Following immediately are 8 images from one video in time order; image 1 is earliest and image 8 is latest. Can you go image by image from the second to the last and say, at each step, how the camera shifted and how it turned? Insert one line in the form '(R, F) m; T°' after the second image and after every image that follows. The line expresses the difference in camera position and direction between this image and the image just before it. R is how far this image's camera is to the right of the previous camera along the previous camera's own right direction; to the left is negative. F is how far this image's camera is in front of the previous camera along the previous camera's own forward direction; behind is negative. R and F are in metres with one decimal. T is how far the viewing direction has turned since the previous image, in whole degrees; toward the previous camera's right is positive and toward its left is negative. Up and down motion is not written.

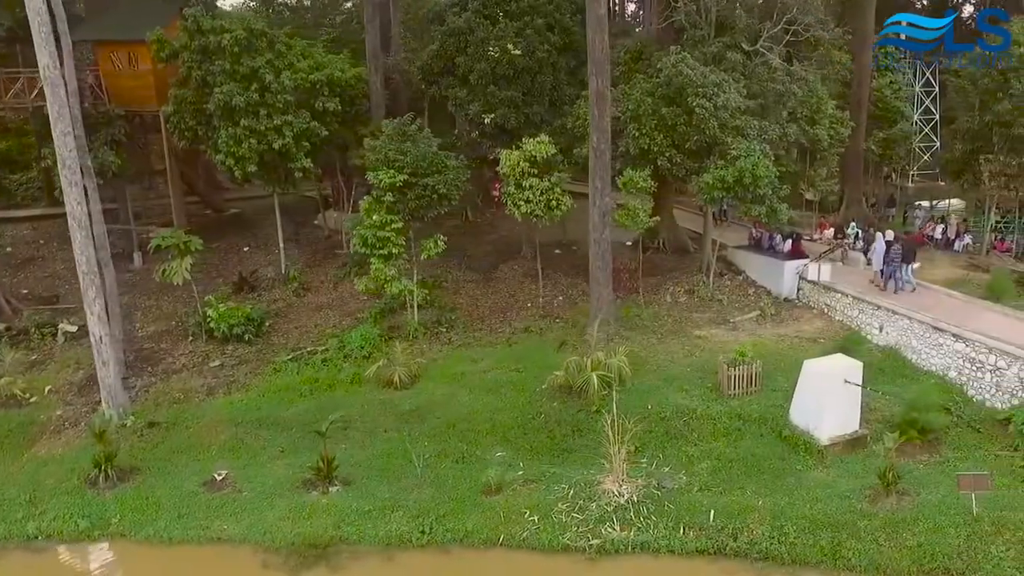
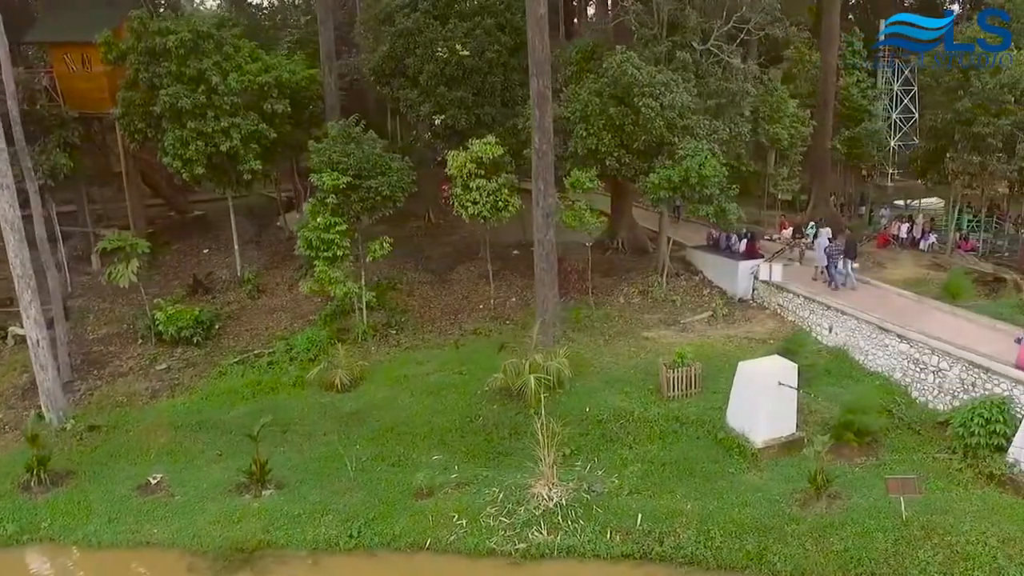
(+1.9, +0.1) m; 0°
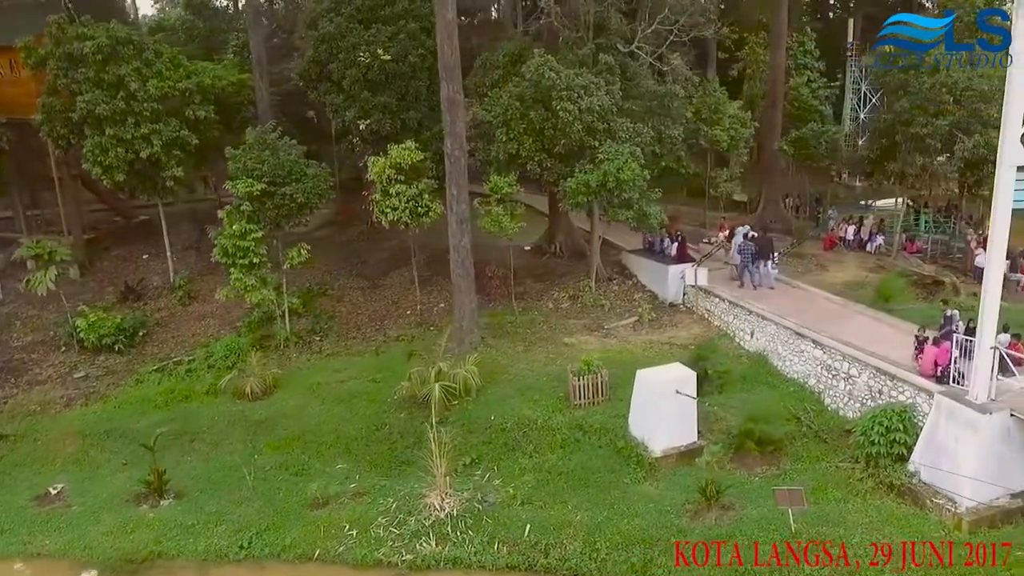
(+2.9, +0.1) m; 0°
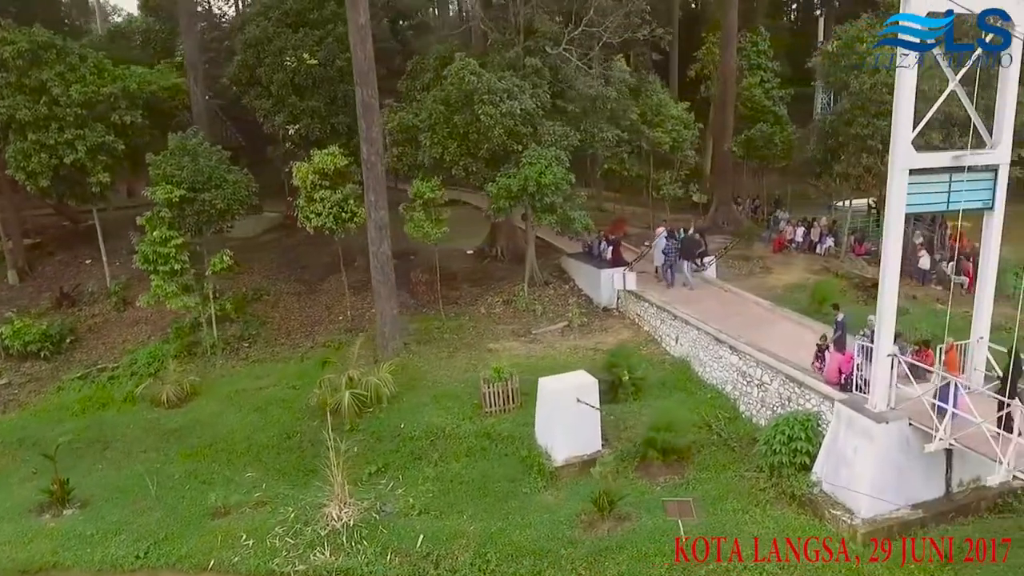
(+2.7, +0.1) m; 0°
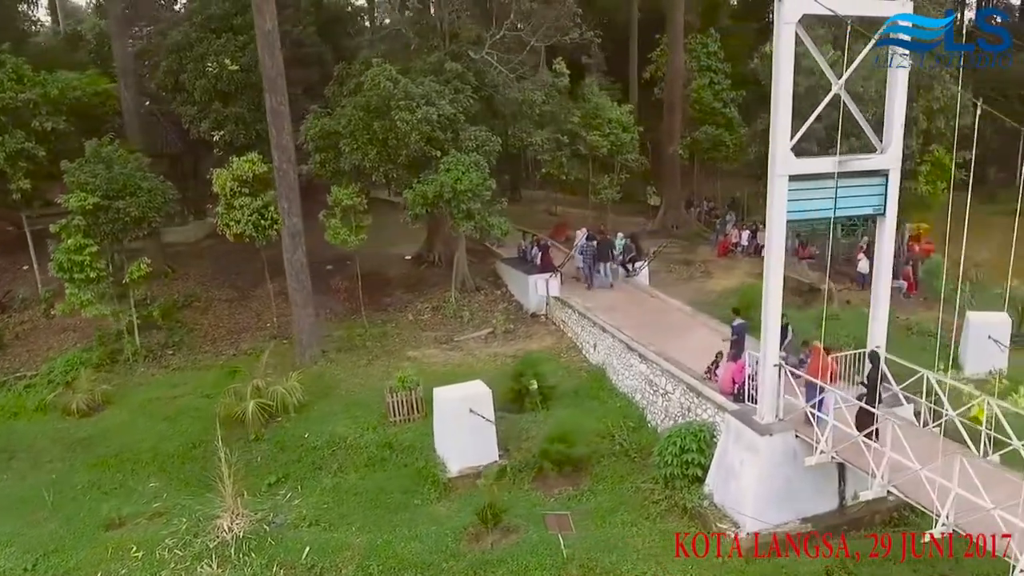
(+2.8, +0.1) m; 0°
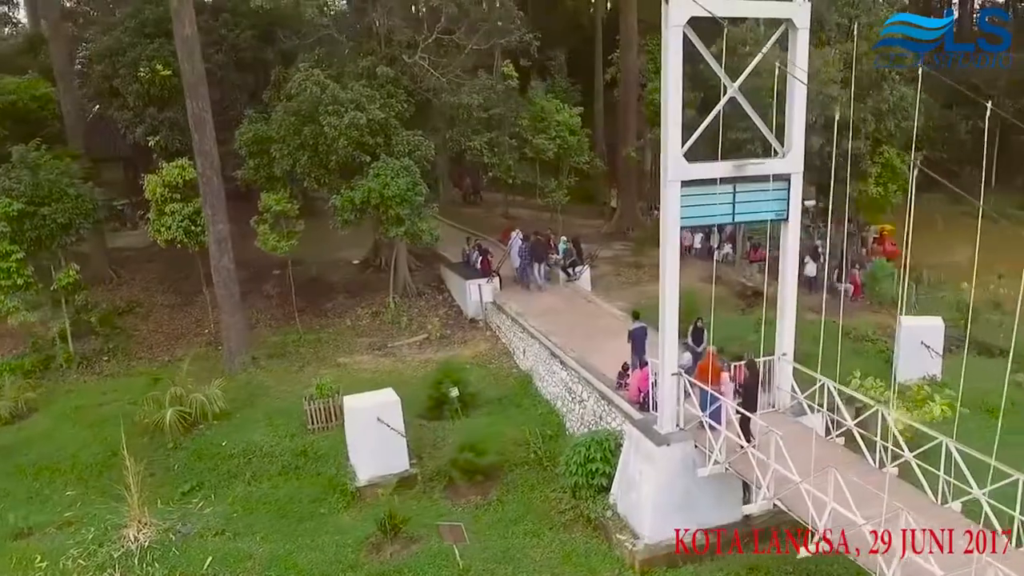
(+2.4, +0.1) m; 0°
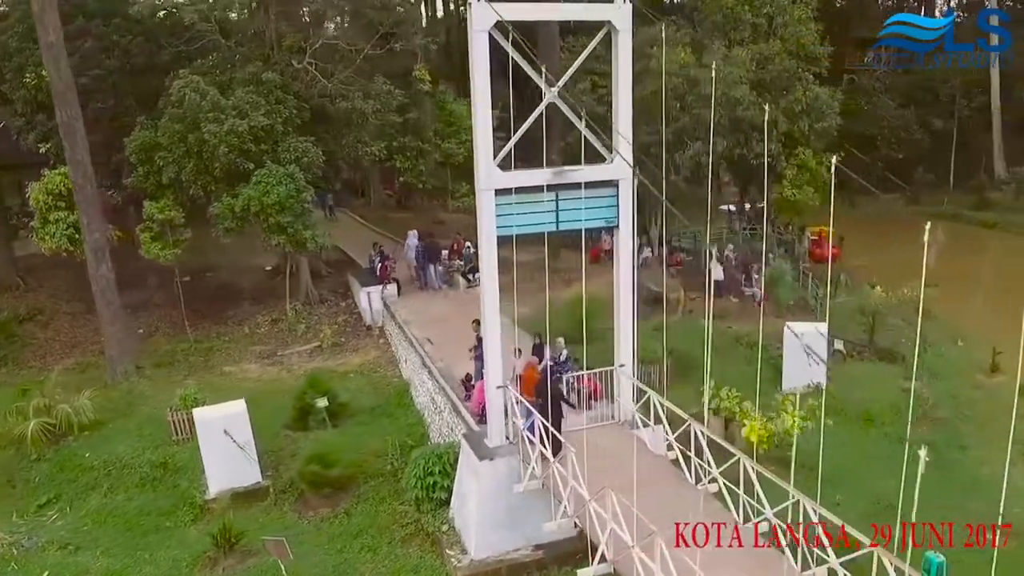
(+3.9, +0.2) m; 0°
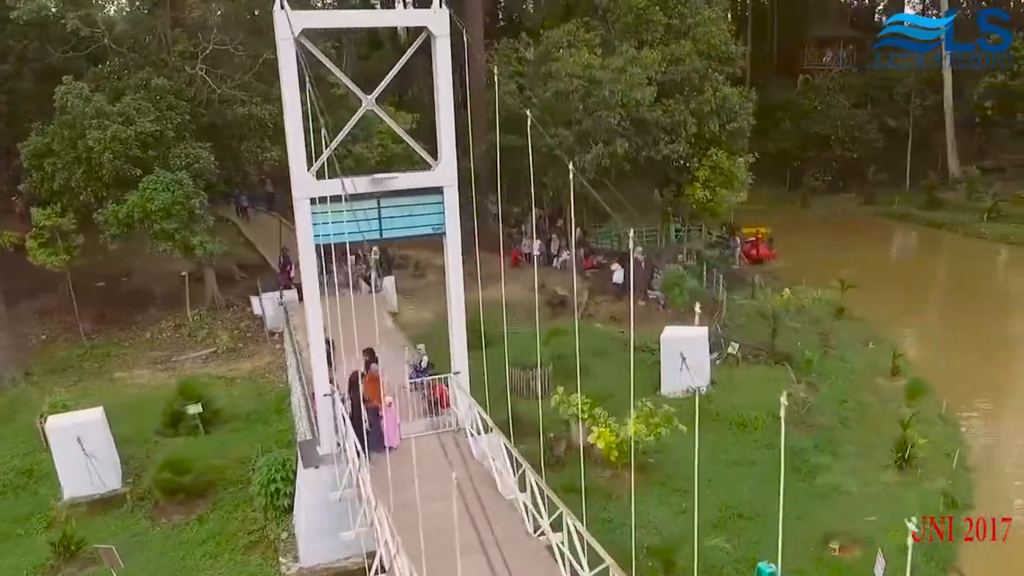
(+3.8, 0.0) m; 0°
